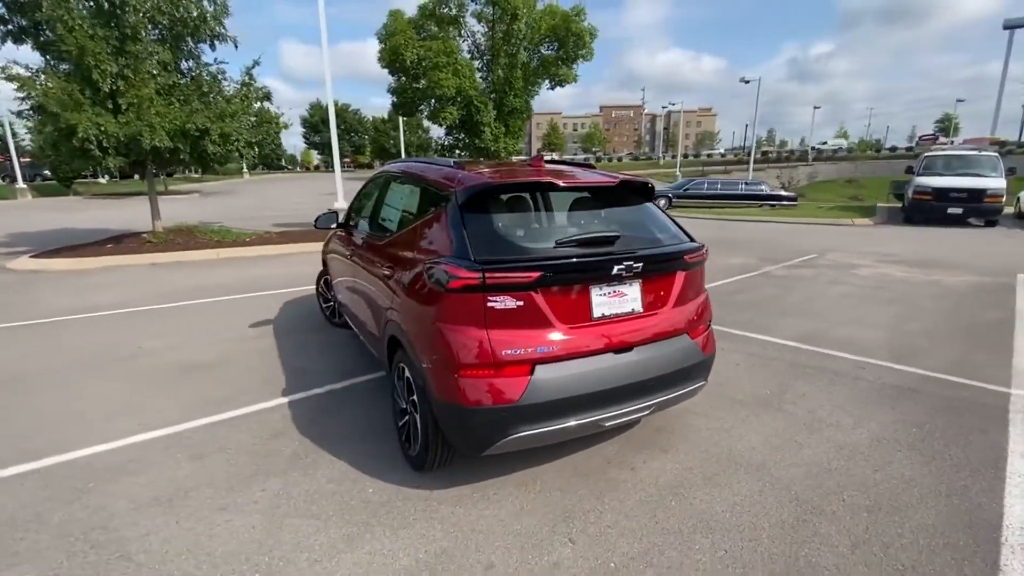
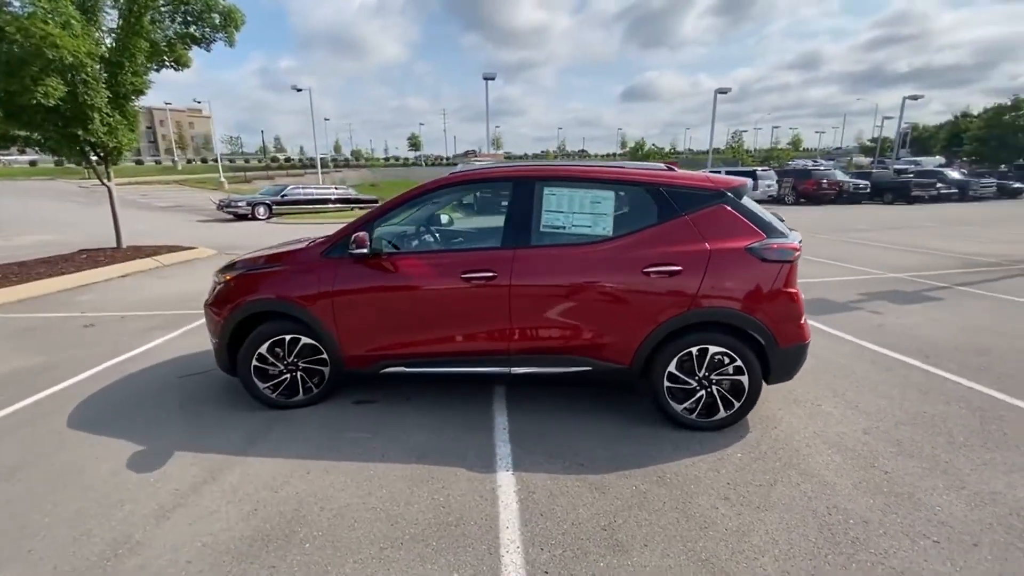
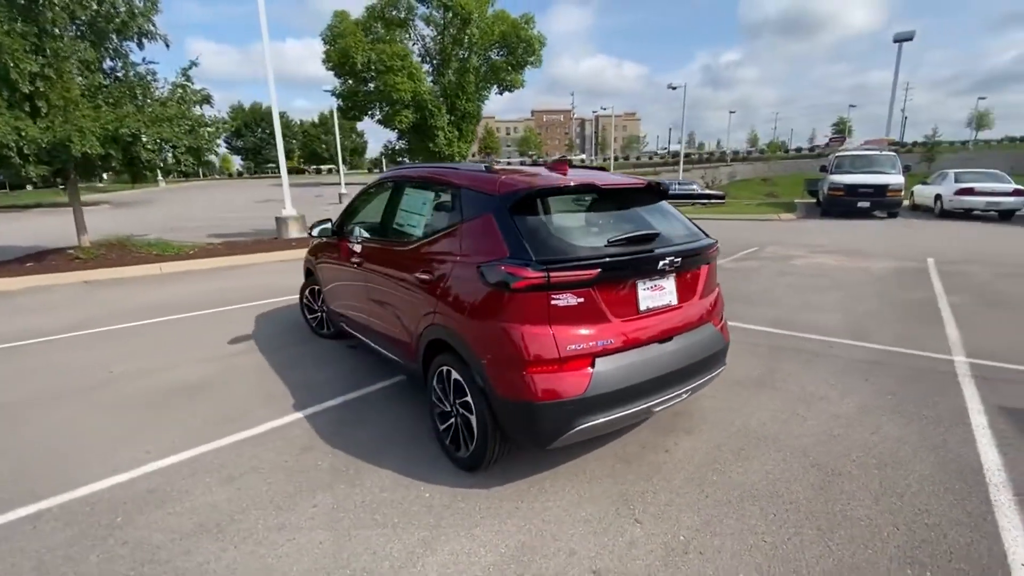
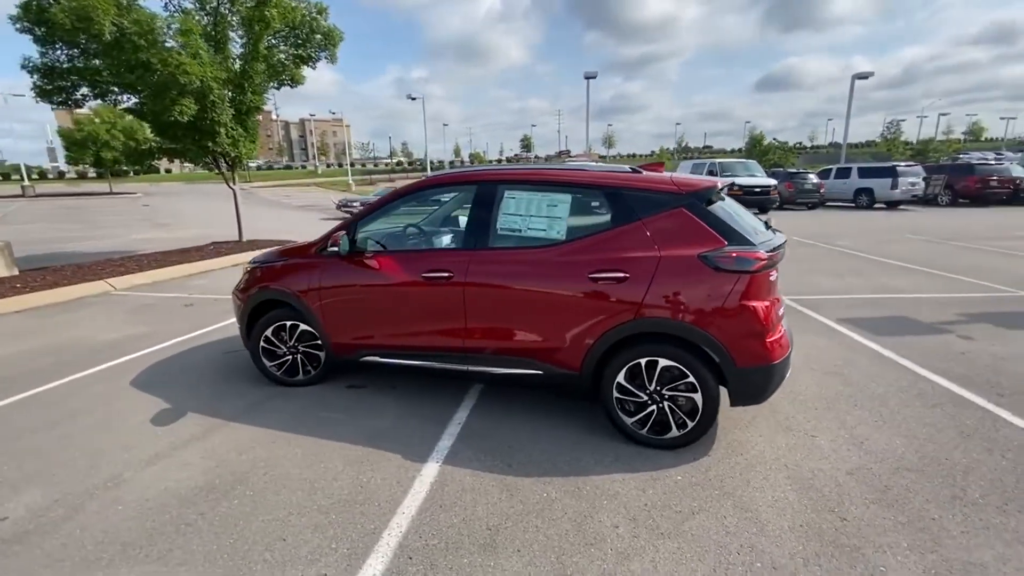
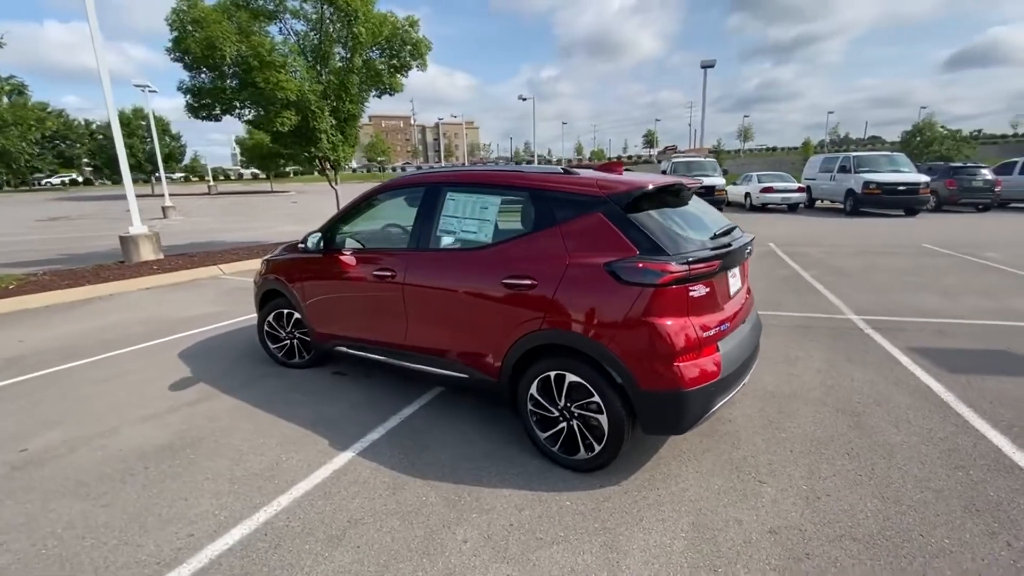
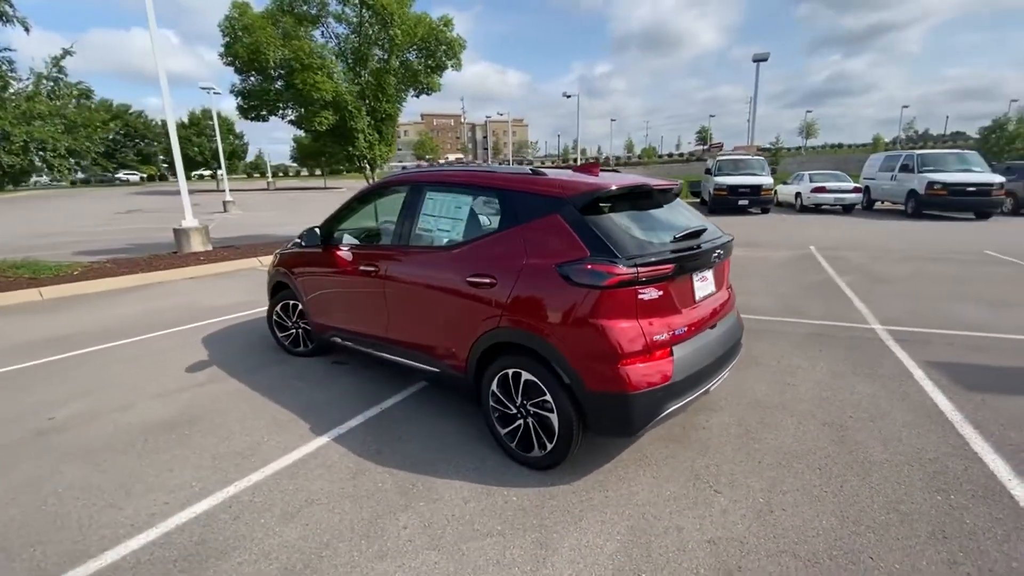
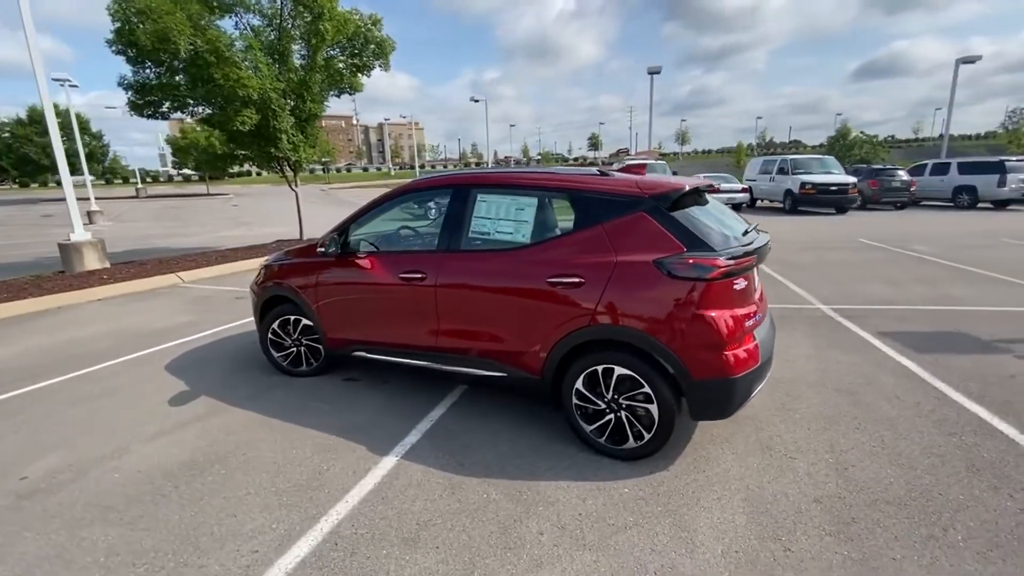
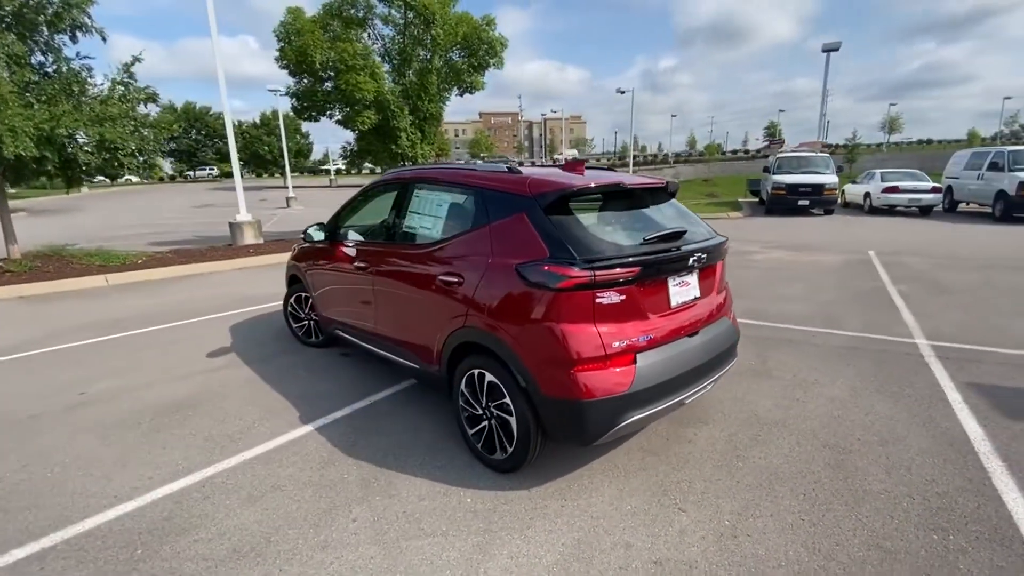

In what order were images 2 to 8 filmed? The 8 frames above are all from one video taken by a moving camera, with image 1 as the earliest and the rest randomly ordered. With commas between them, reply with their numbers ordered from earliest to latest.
3, 8, 6, 5, 7, 4, 2
